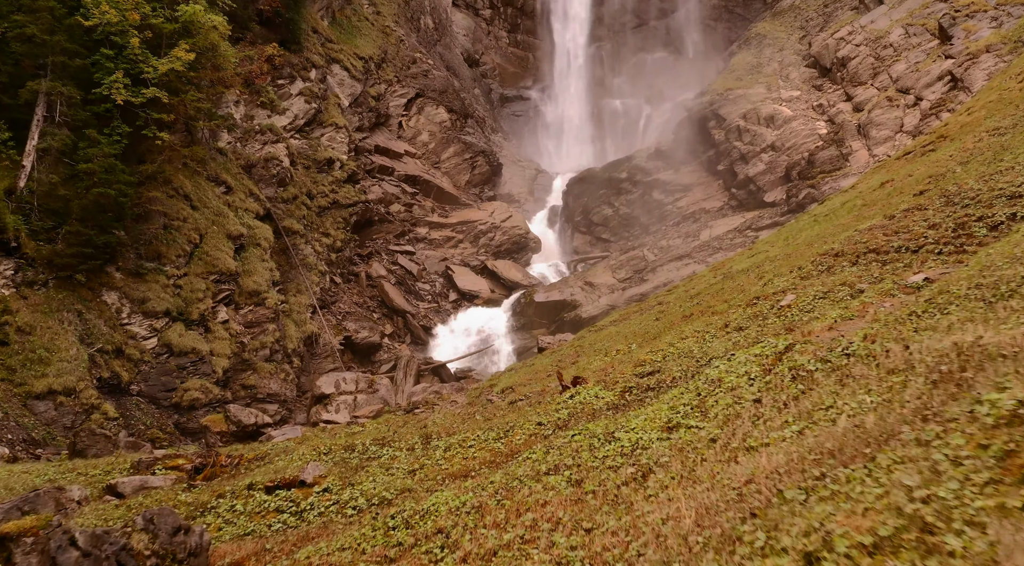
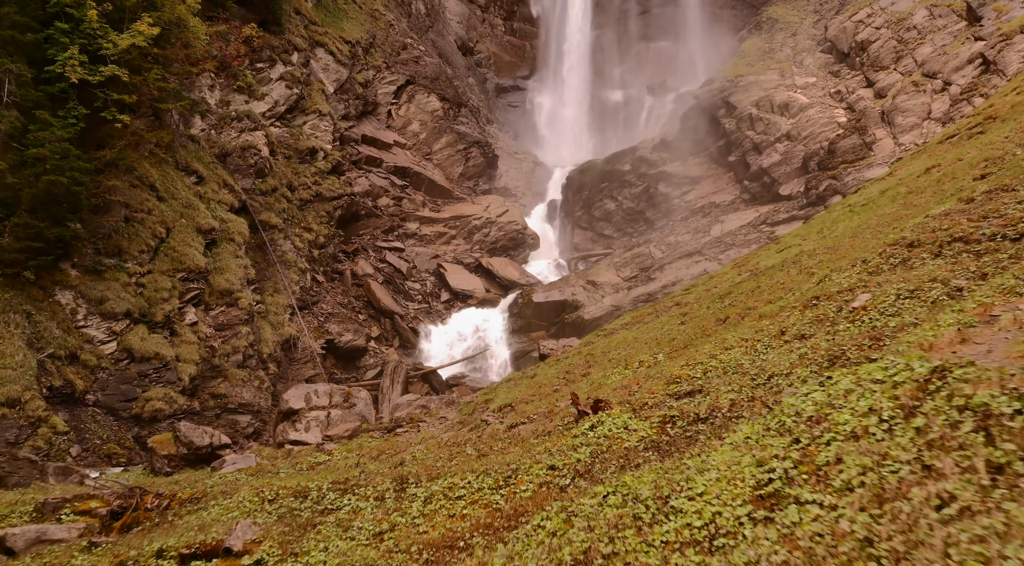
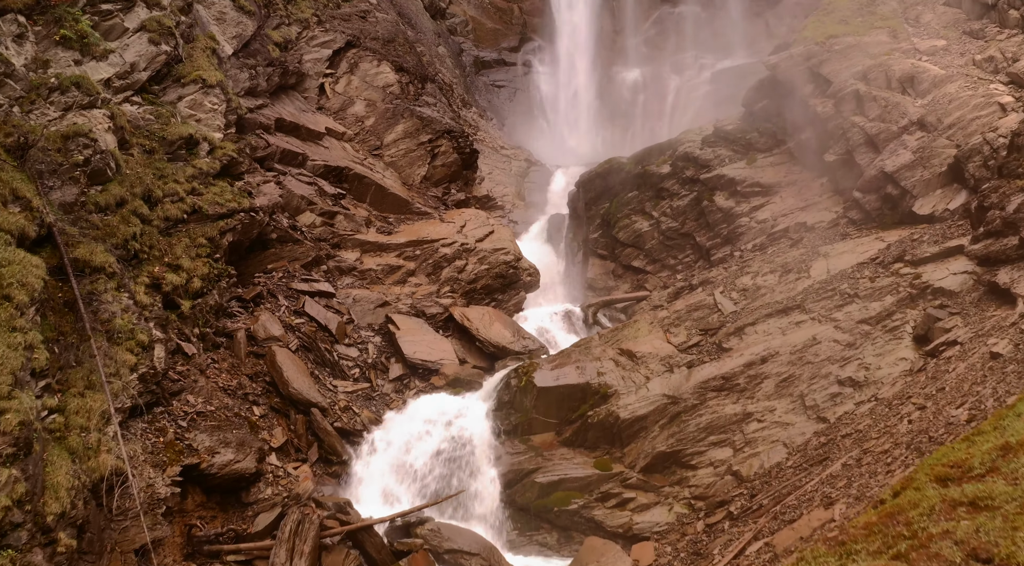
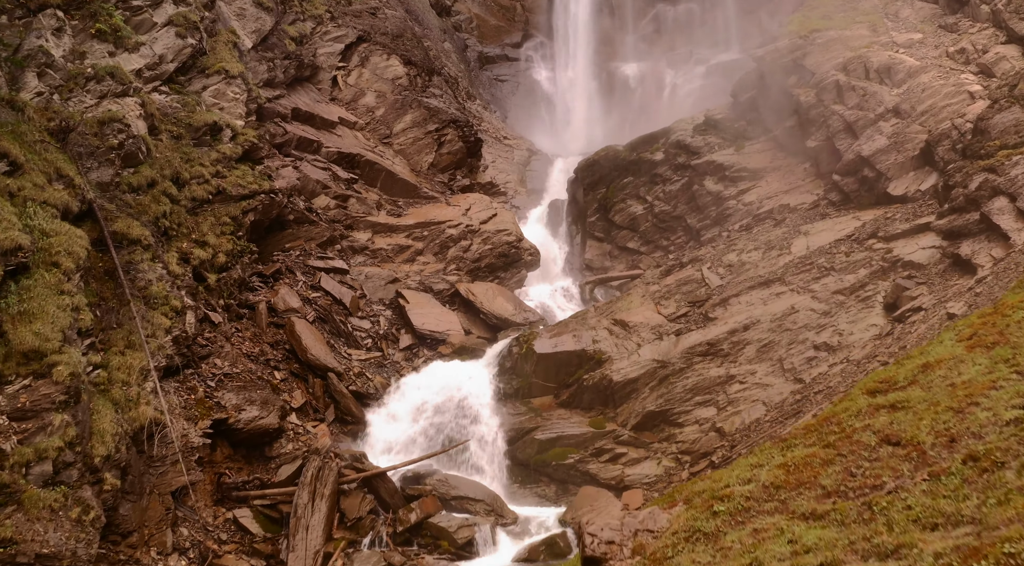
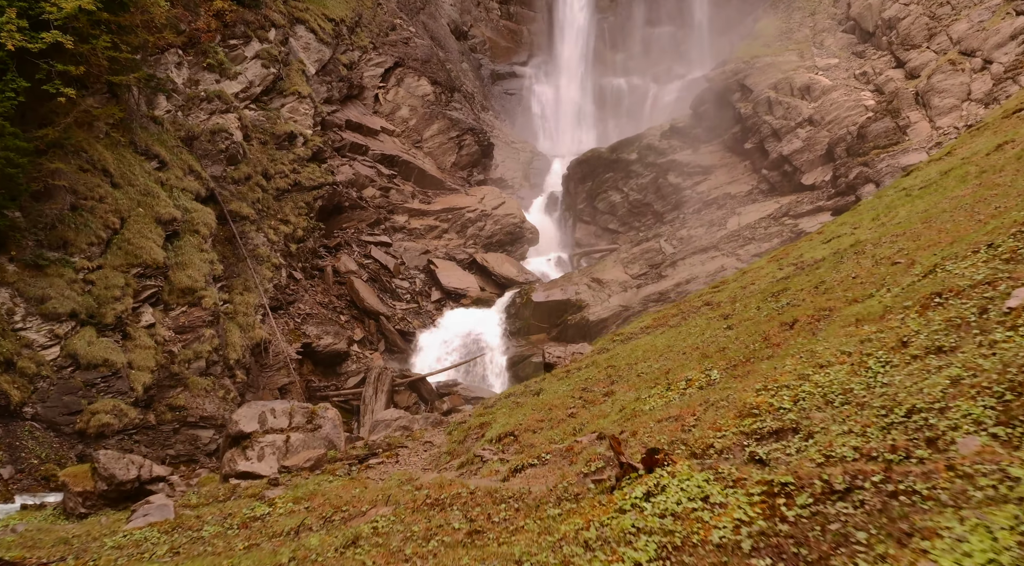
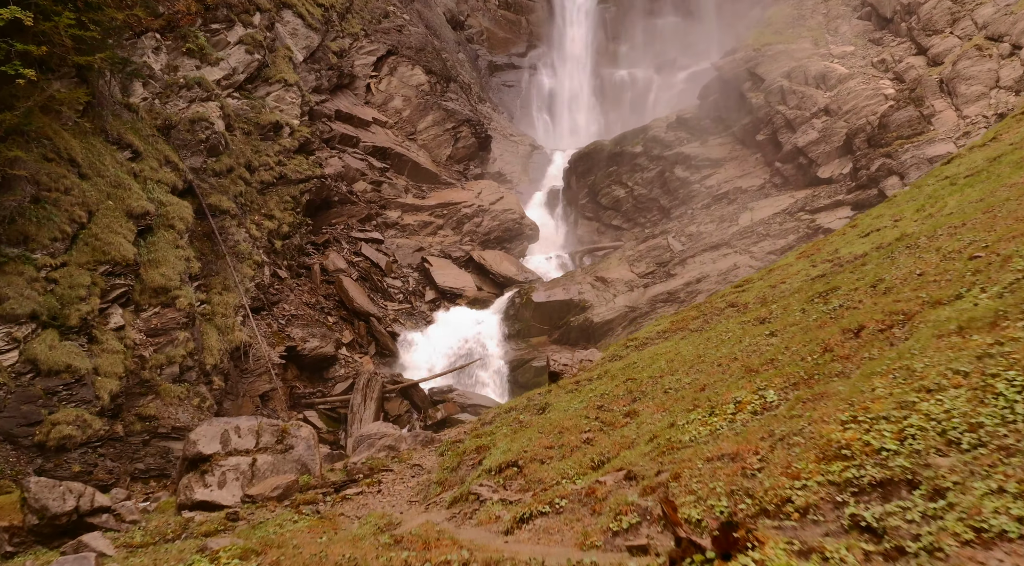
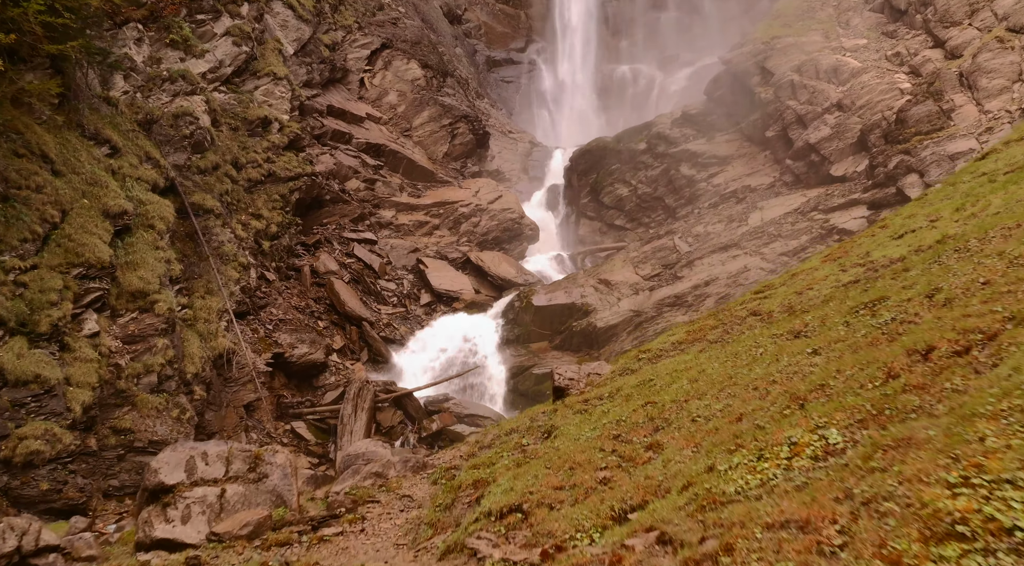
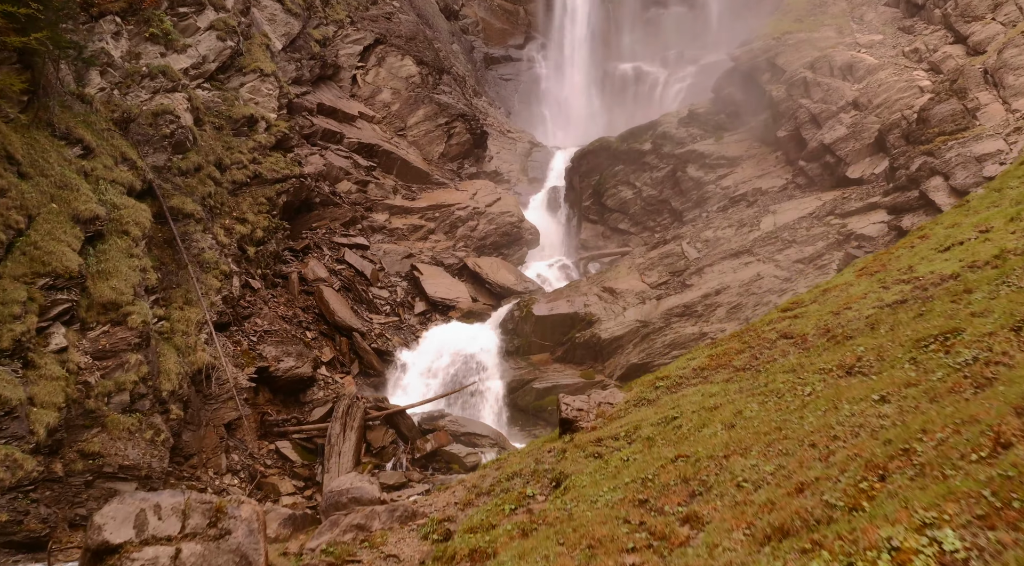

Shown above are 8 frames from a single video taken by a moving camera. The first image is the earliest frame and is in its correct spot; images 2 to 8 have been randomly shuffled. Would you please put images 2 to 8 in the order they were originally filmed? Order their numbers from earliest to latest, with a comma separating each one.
2, 5, 6, 7, 8, 4, 3
